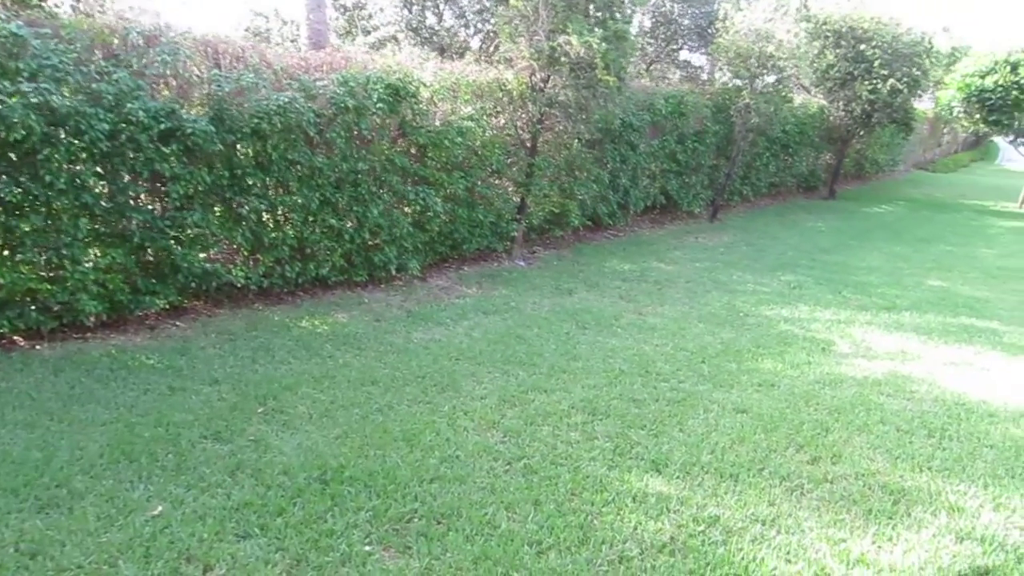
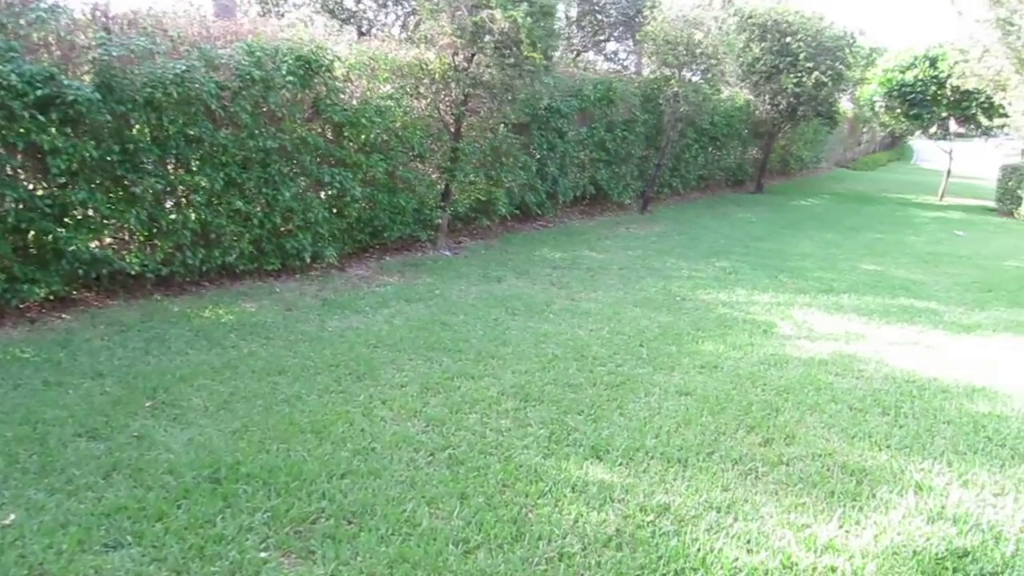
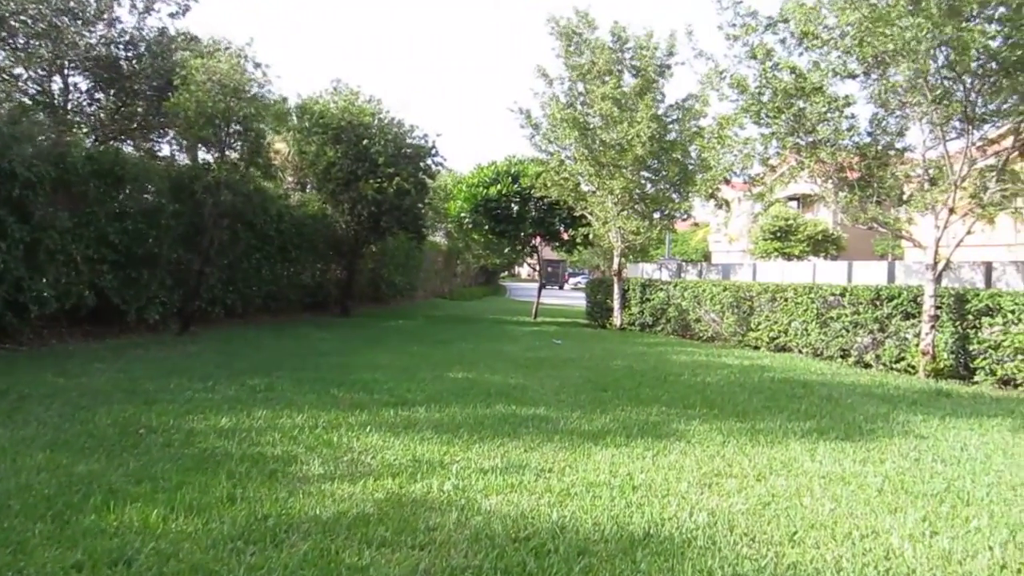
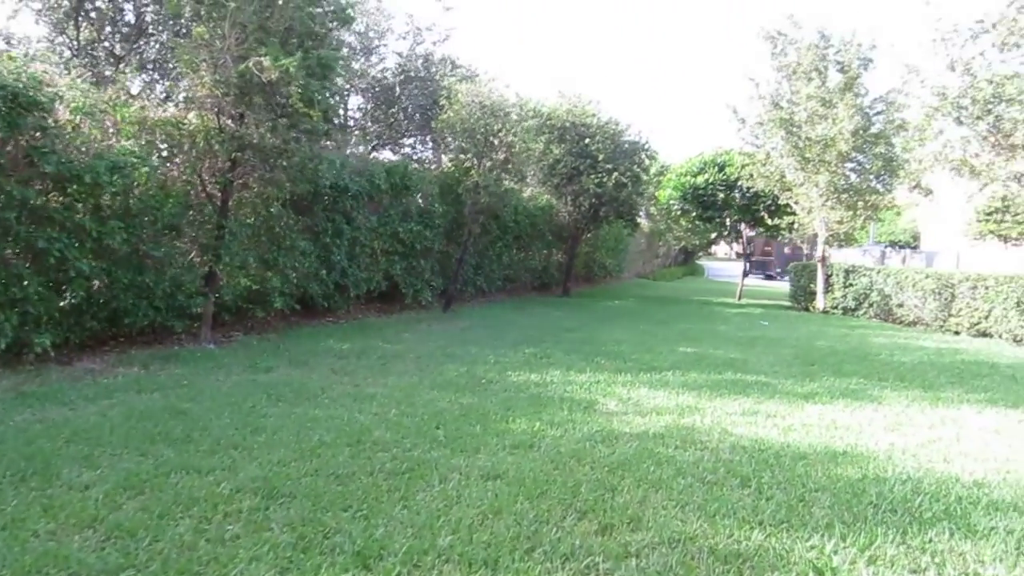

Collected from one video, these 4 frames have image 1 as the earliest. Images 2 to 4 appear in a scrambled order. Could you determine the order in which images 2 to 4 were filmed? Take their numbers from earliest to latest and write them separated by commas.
2, 4, 3
